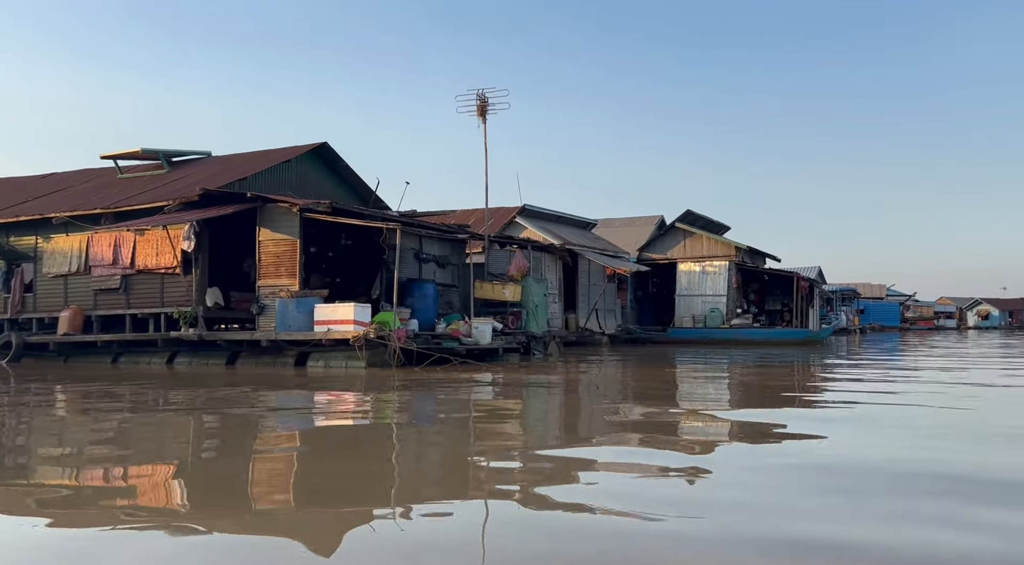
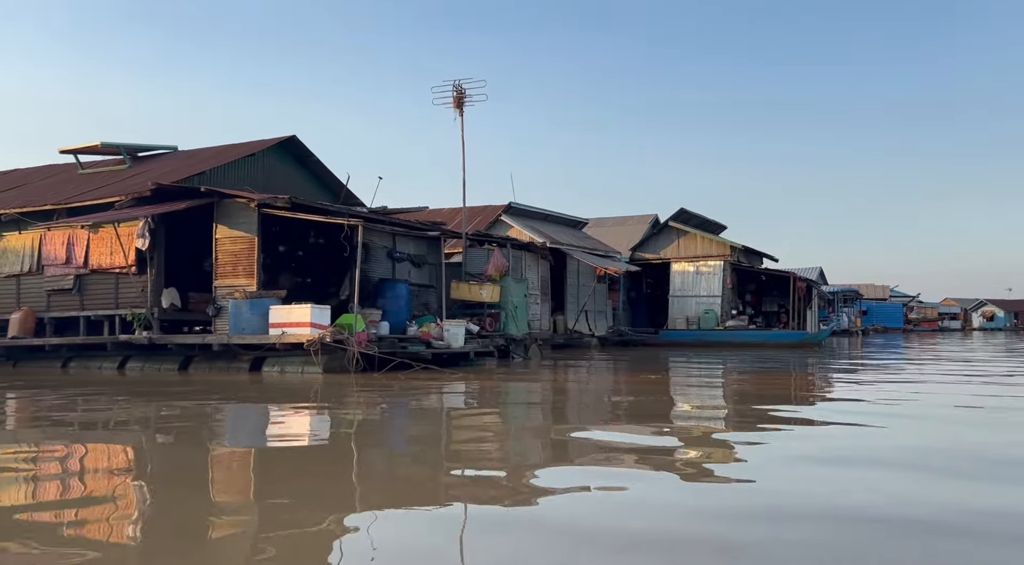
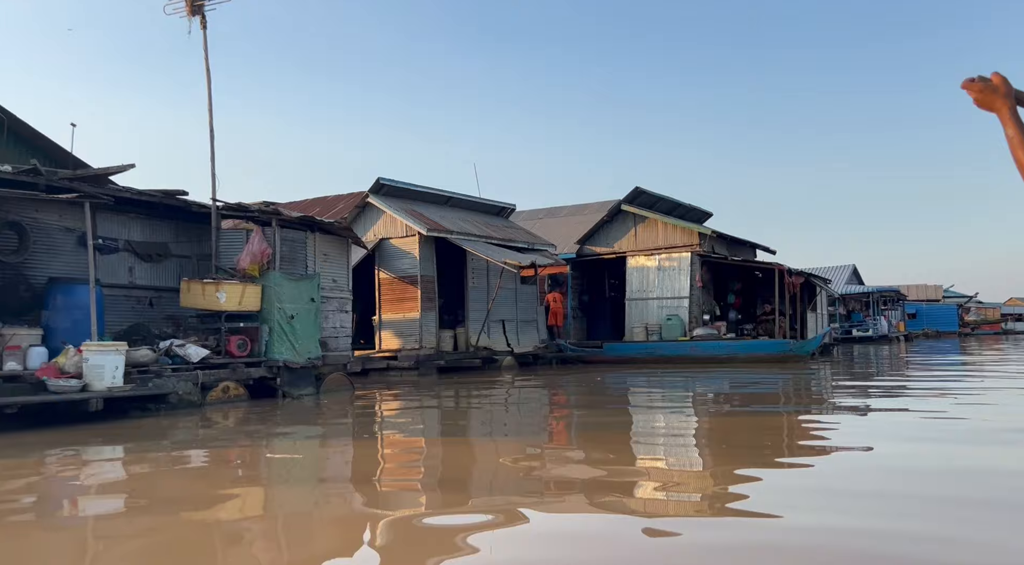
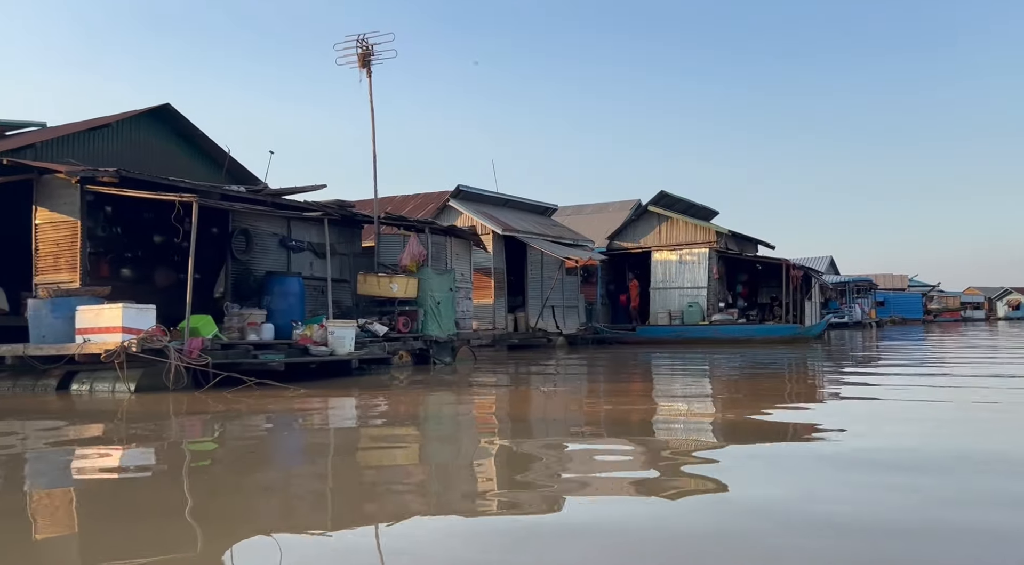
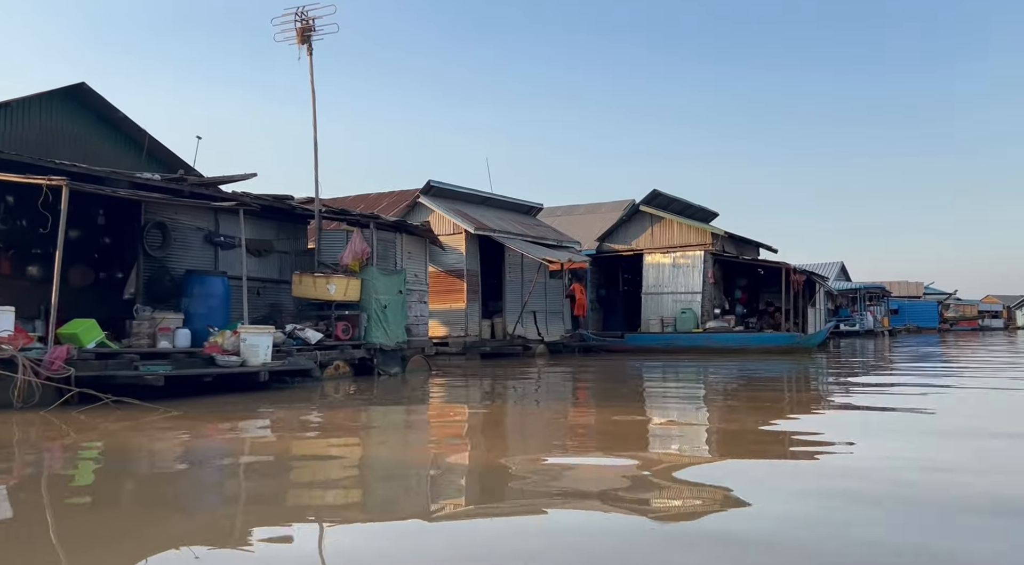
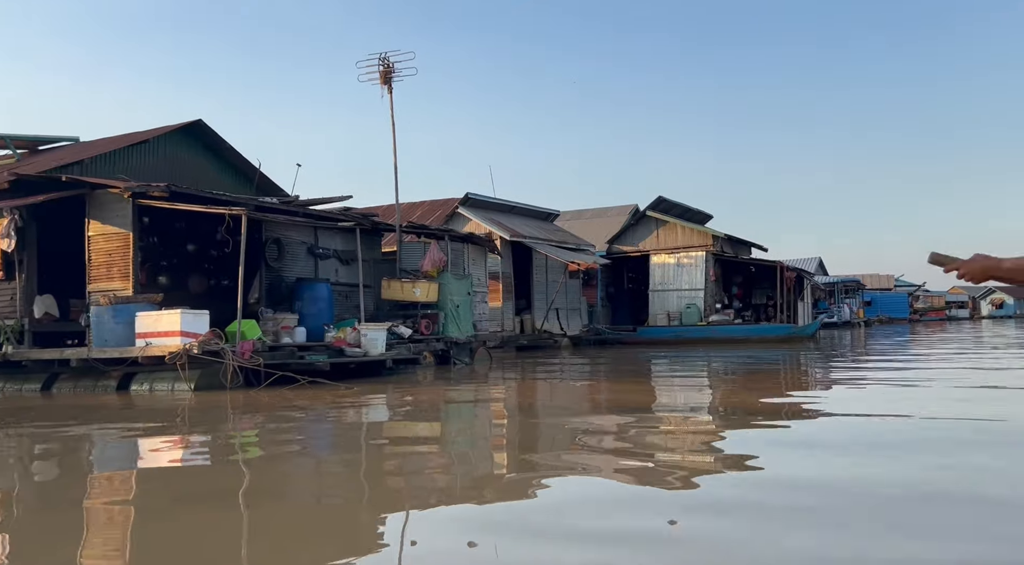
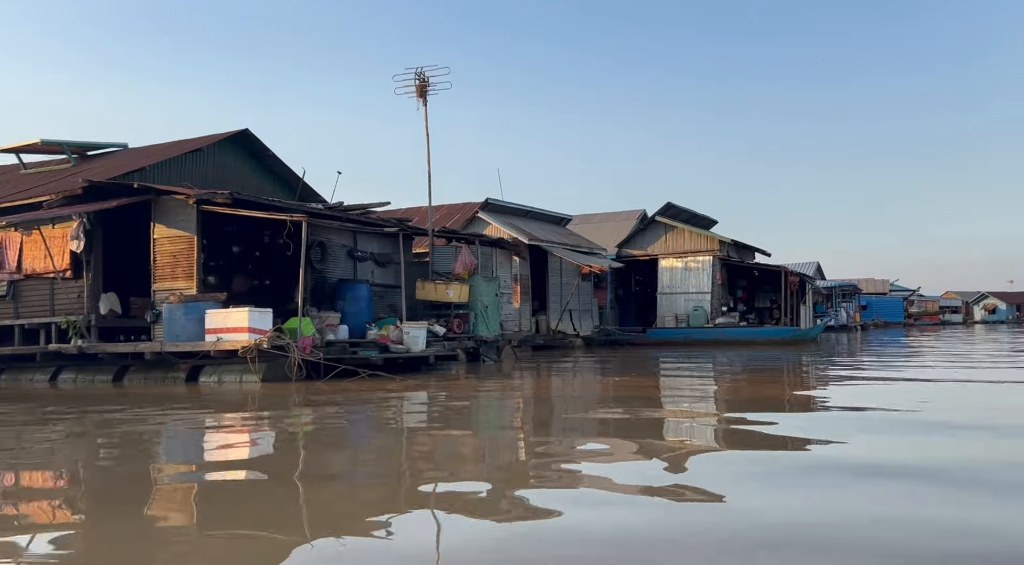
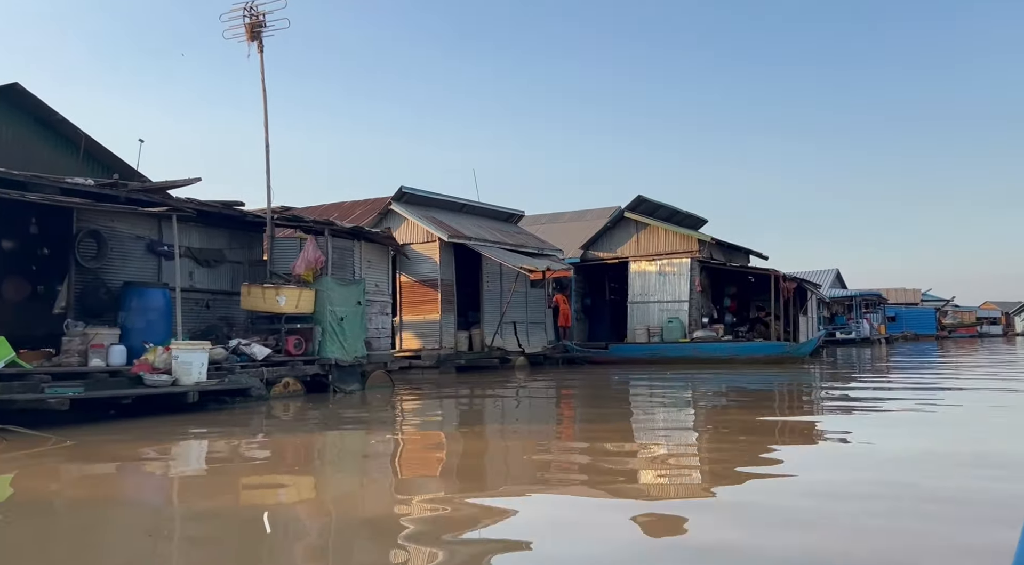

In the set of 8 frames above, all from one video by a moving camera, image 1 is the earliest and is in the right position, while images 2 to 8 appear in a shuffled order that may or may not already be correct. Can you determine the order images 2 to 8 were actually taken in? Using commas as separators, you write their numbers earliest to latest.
2, 7, 6, 4, 5, 8, 3
